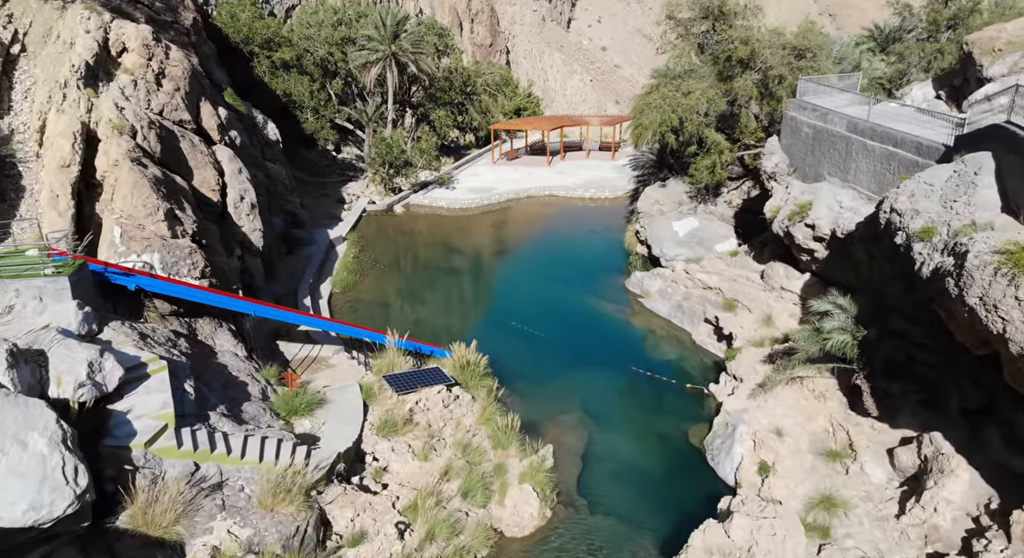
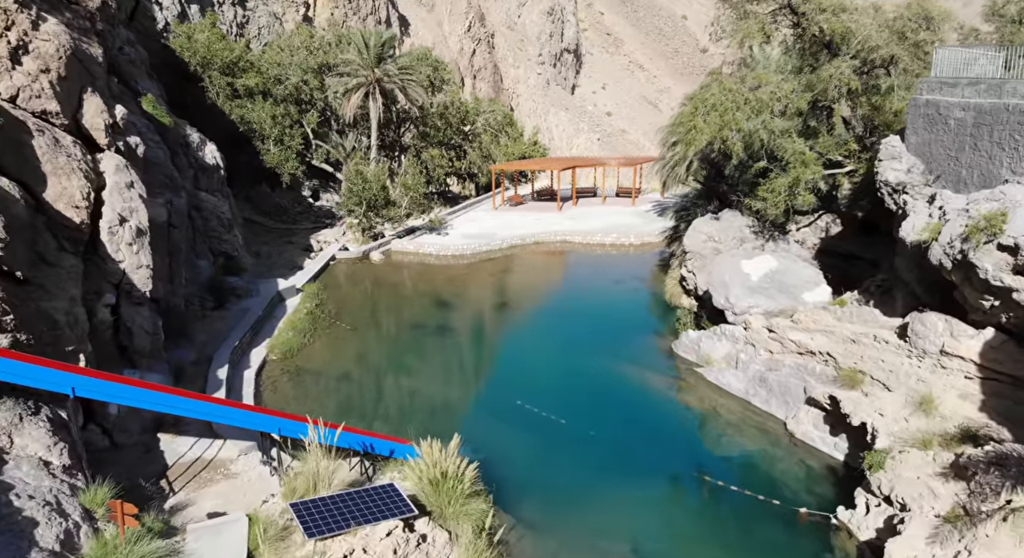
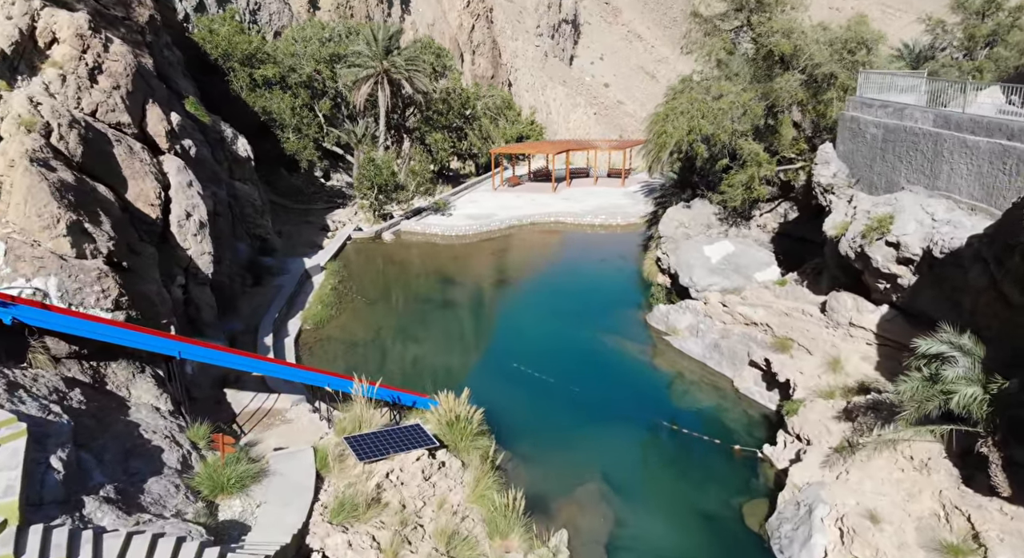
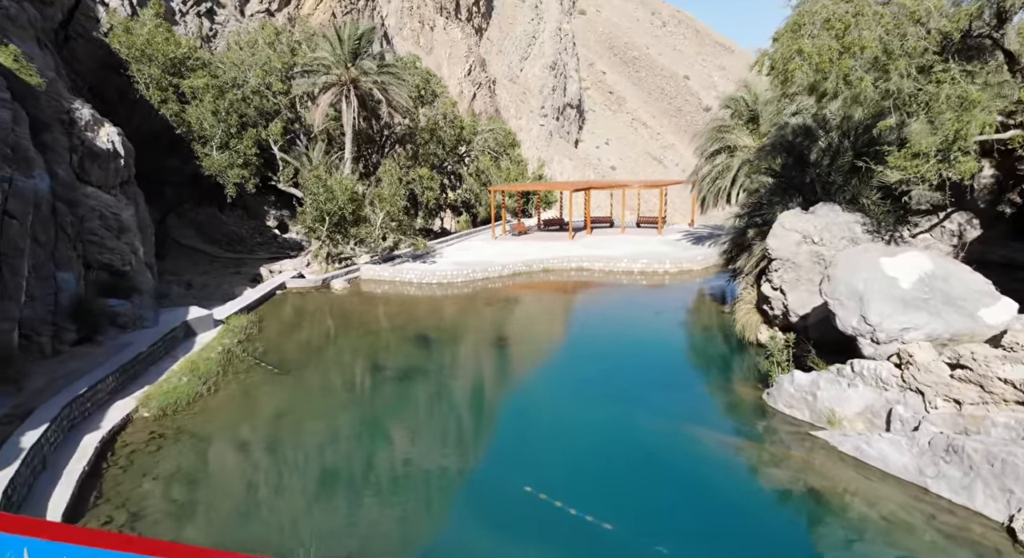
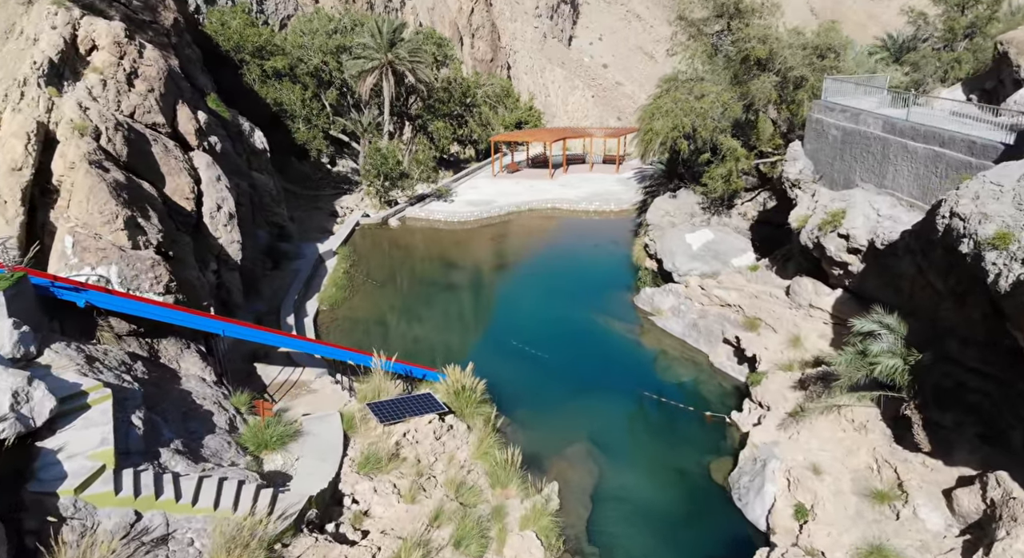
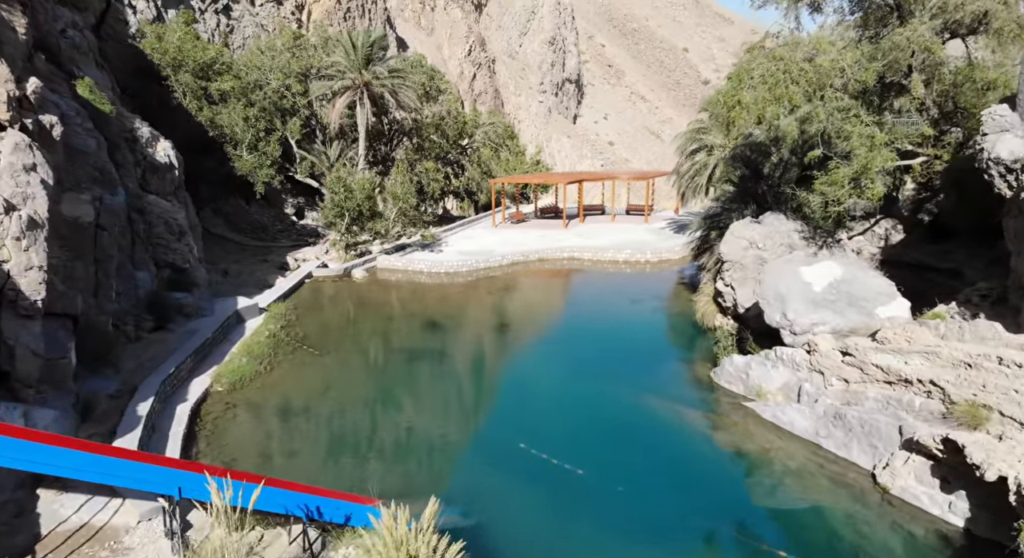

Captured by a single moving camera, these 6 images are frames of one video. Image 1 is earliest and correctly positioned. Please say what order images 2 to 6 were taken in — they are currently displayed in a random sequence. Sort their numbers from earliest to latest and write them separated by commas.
5, 3, 2, 6, 4
